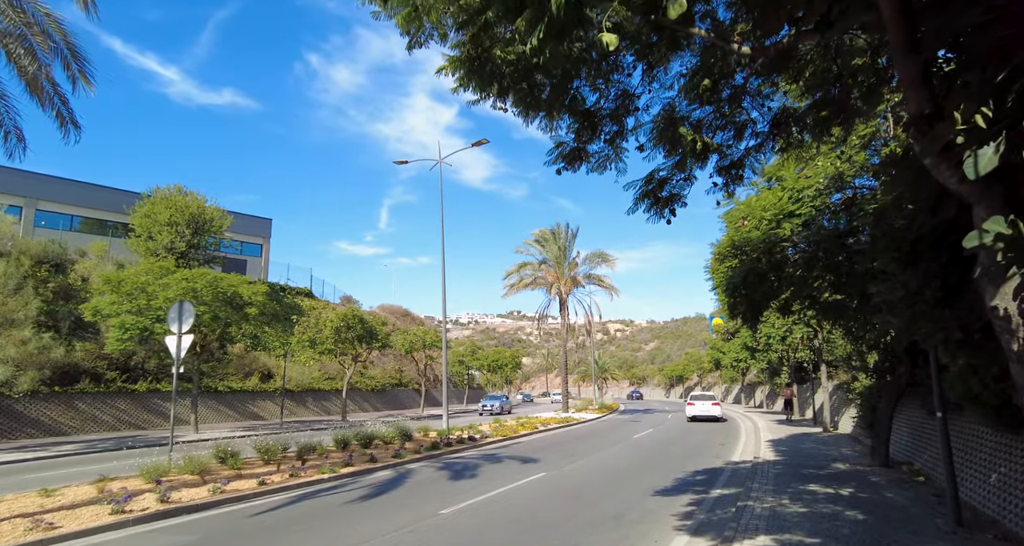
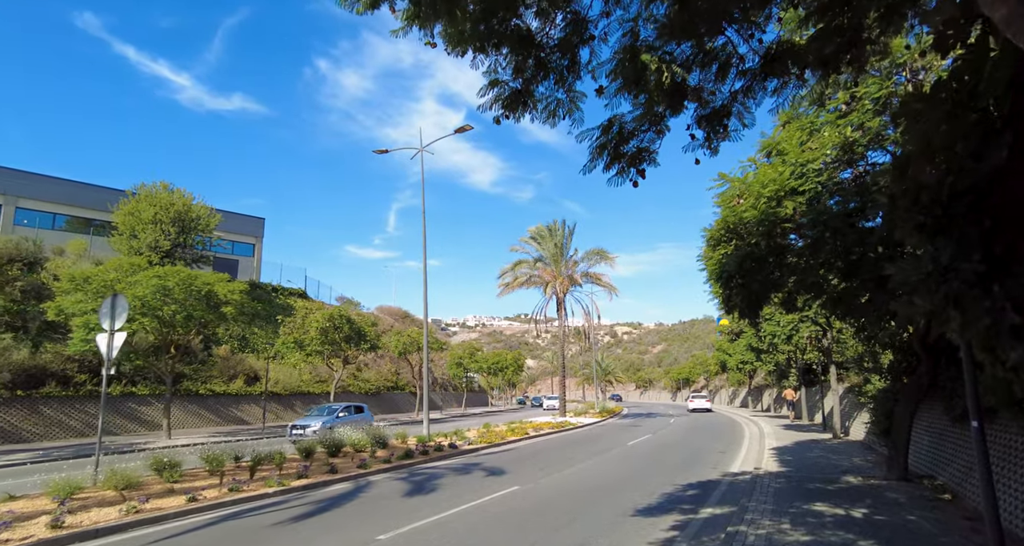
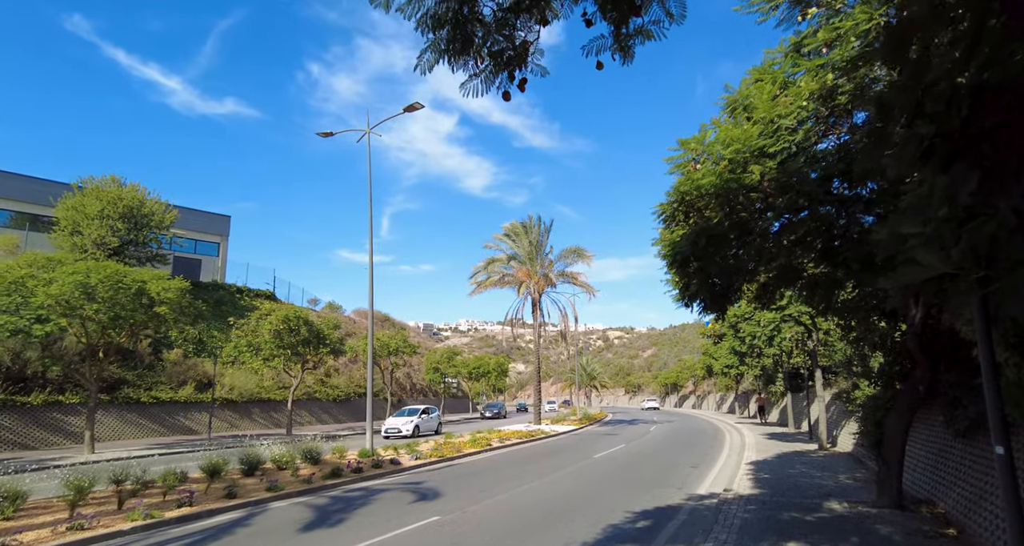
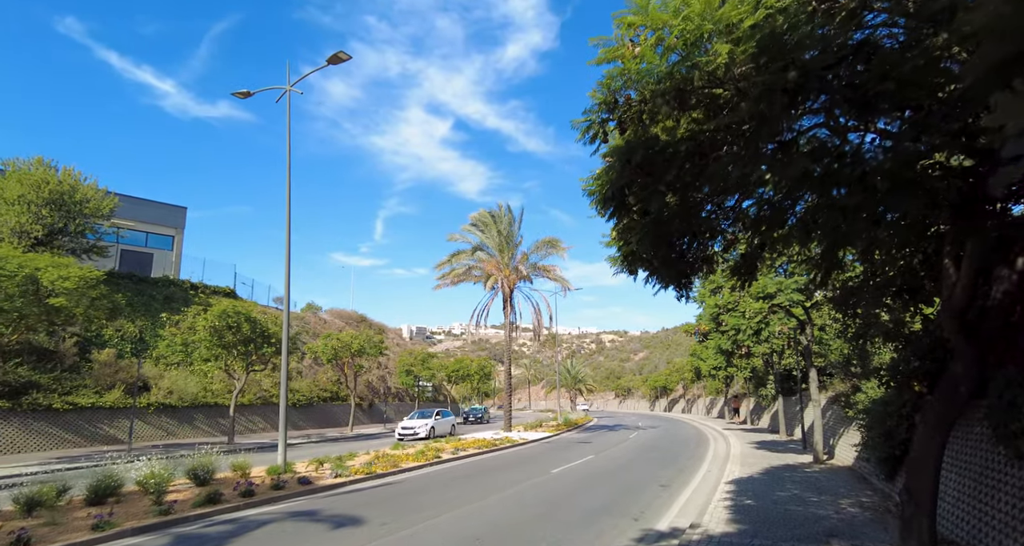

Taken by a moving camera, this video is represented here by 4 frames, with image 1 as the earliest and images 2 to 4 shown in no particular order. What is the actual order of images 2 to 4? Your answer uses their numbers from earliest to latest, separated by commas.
2, 3, 4
